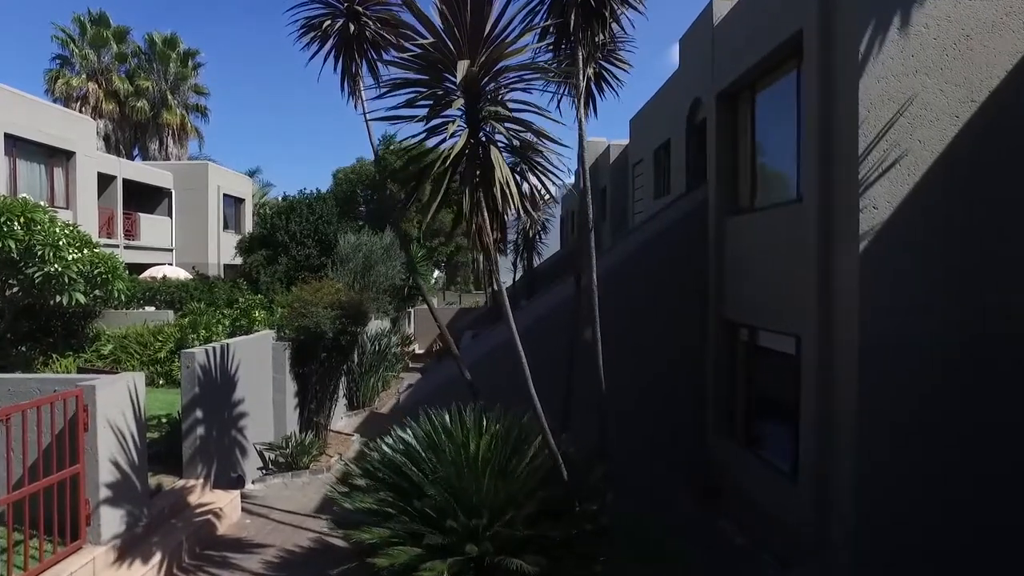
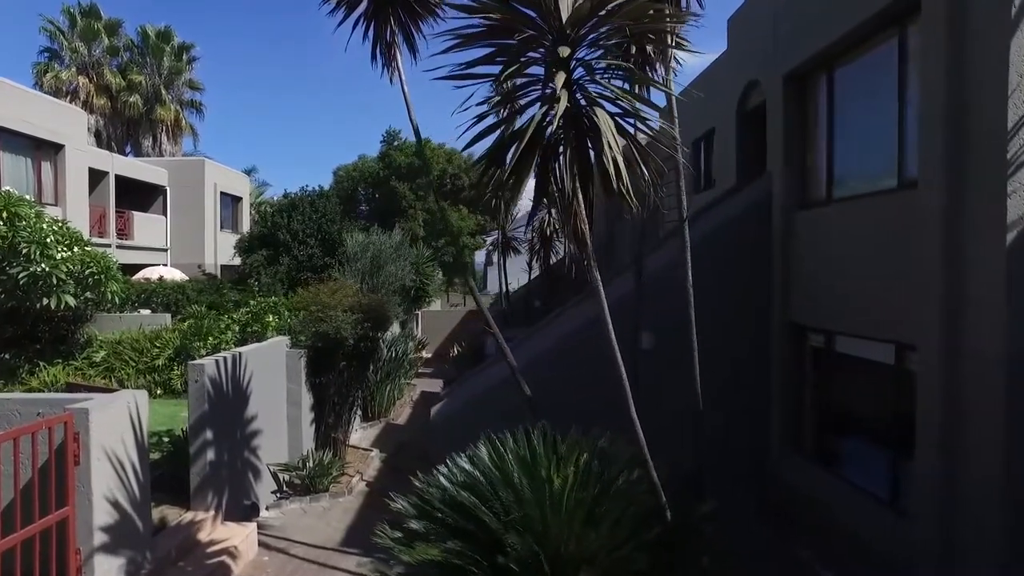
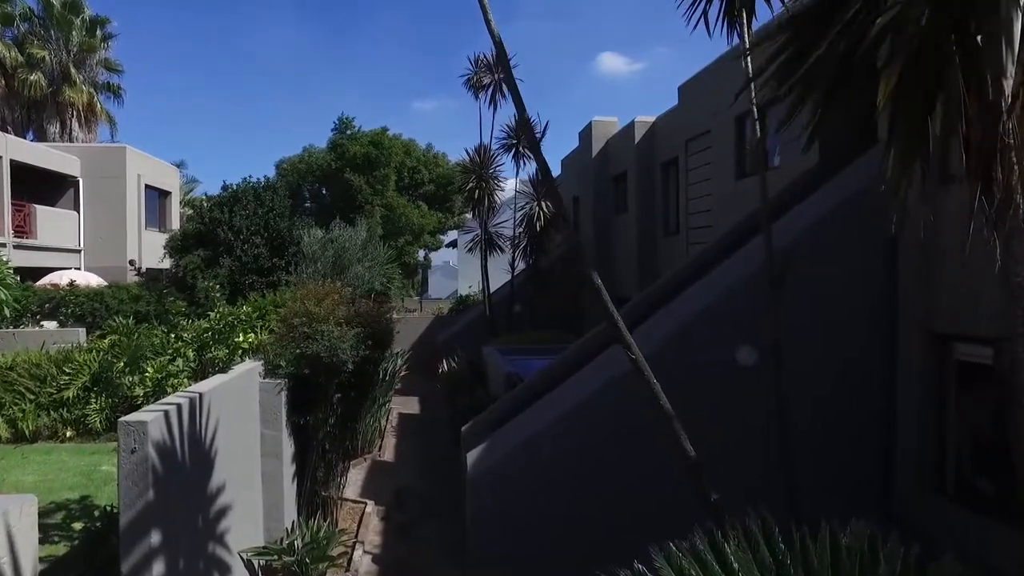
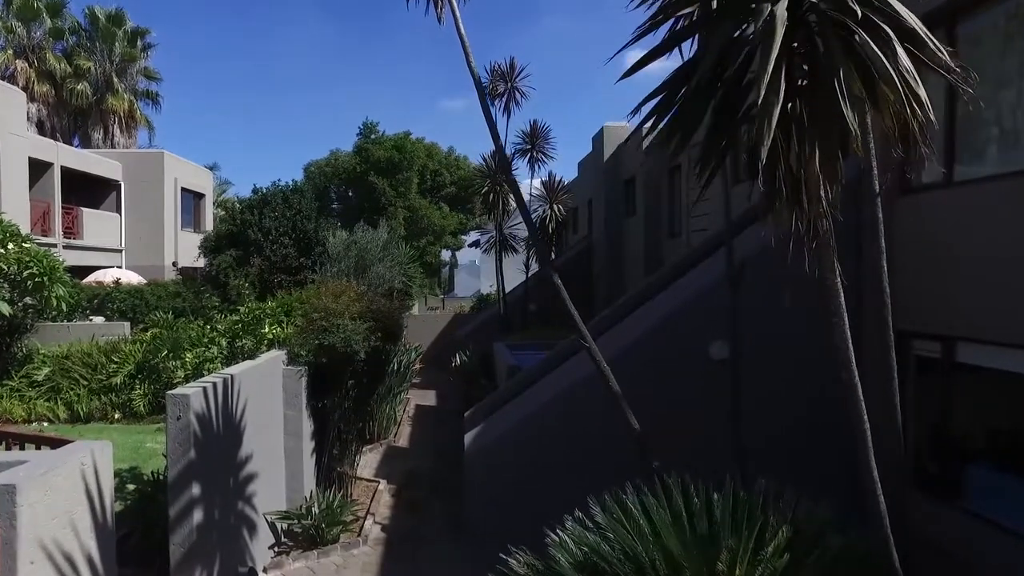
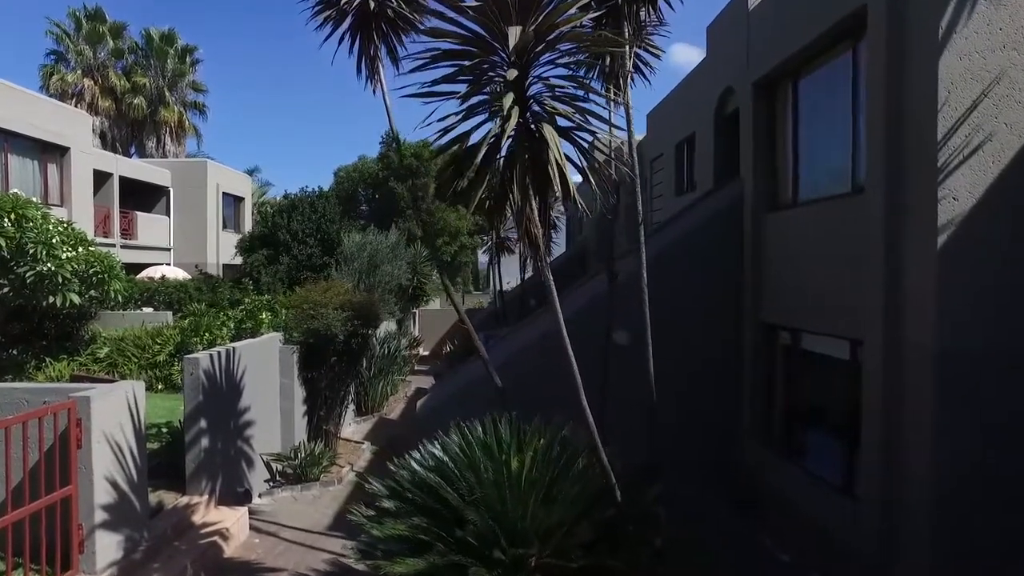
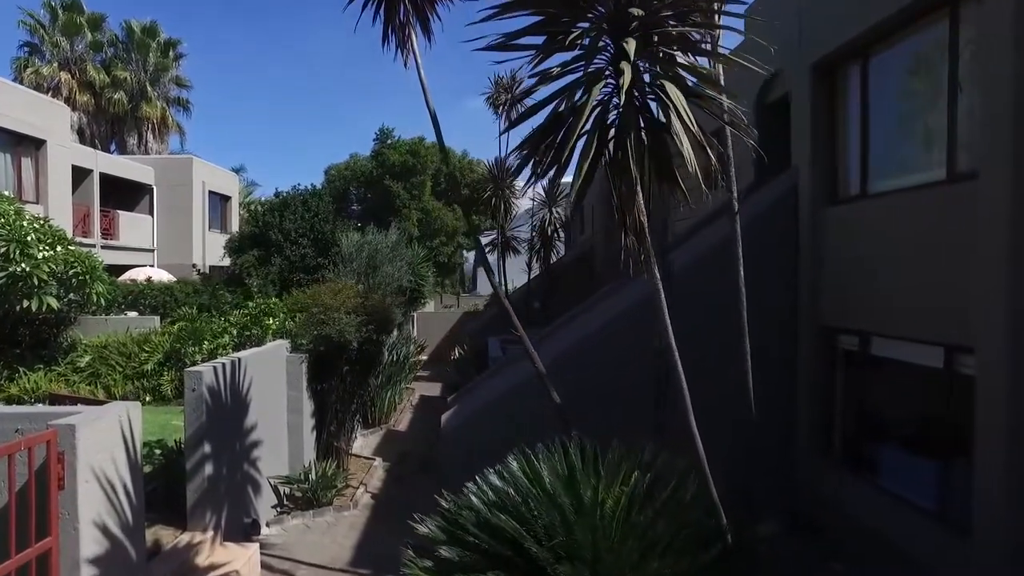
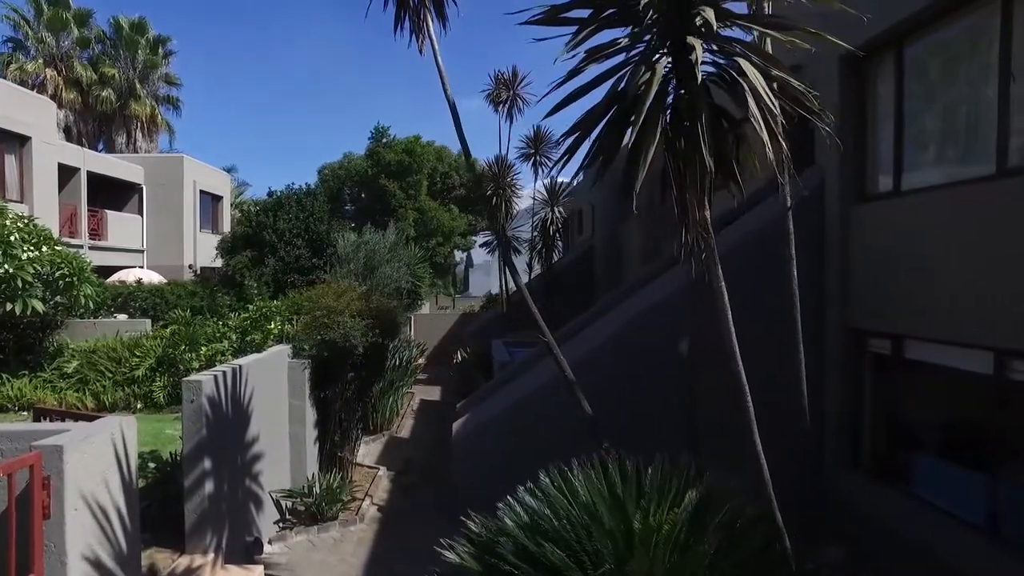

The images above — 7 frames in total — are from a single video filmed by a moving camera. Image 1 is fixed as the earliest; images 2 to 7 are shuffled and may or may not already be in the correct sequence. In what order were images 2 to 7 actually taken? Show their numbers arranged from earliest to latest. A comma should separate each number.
5, 2, 6, 7, 4, 3
